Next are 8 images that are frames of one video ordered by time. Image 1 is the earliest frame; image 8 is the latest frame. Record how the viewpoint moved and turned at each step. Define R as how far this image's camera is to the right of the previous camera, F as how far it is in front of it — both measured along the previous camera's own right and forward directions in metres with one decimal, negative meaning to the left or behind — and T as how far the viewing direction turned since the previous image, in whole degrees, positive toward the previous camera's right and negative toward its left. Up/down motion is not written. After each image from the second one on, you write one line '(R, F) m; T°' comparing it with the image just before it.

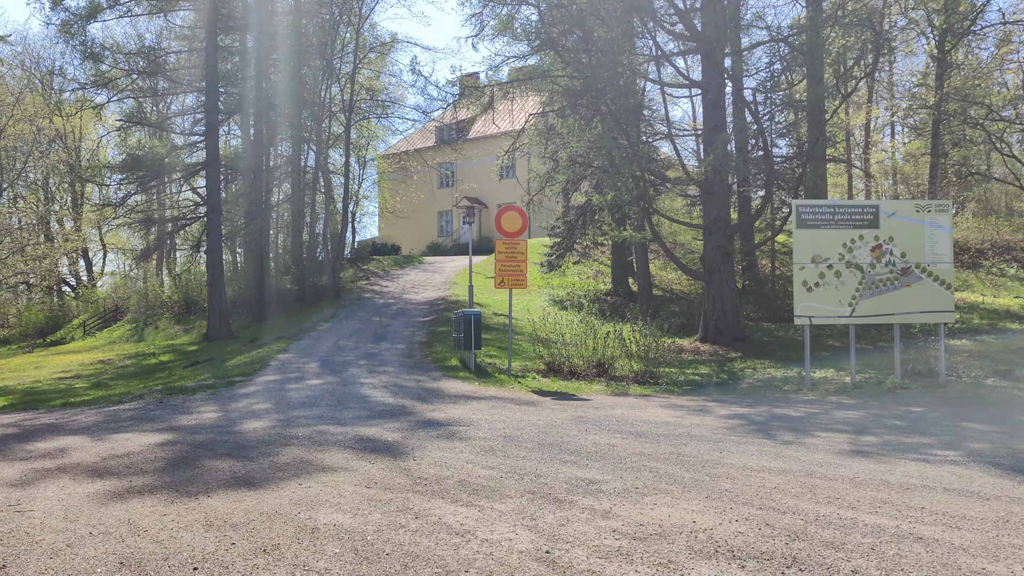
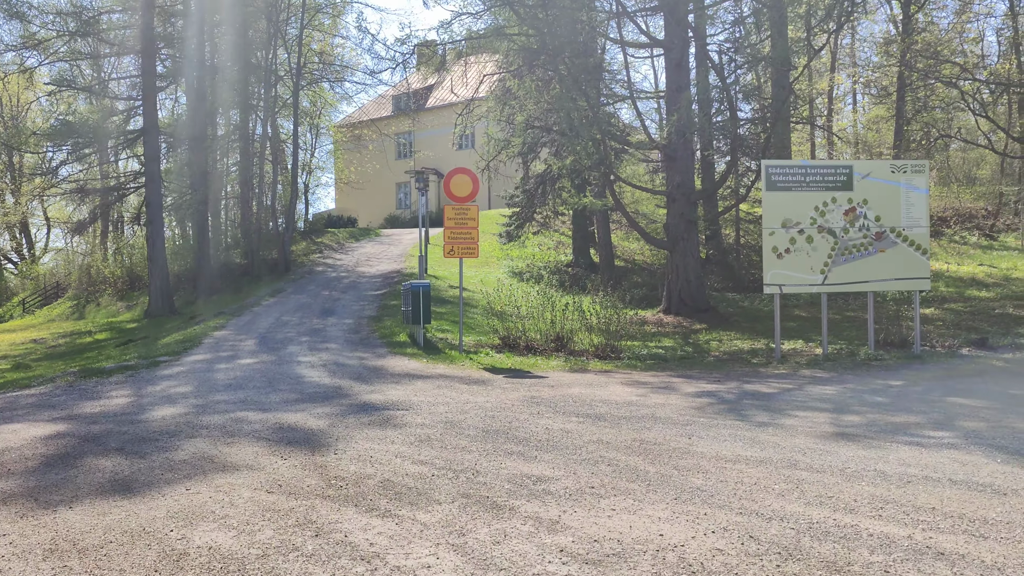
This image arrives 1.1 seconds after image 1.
(+0.2, +0.9) m; +2°
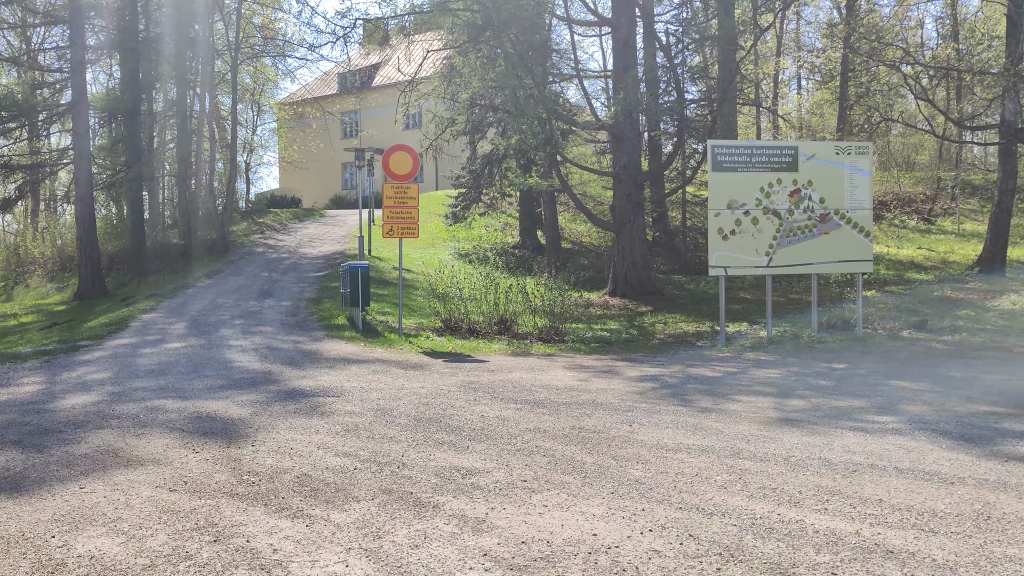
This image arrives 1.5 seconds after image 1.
(+0.1, +0.3) m; +3°
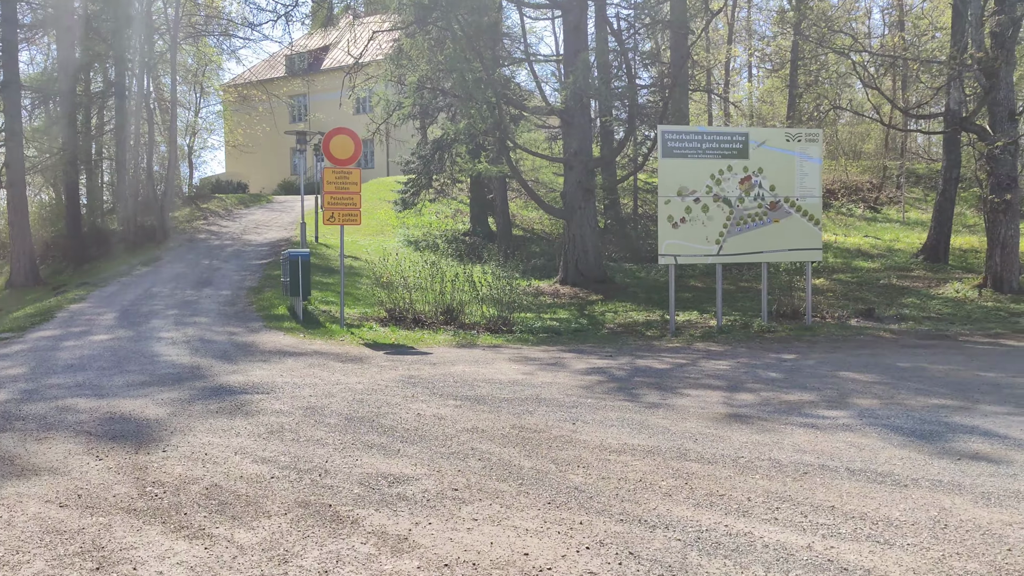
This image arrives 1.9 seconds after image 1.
(+0.1, +0.3) m; +3°
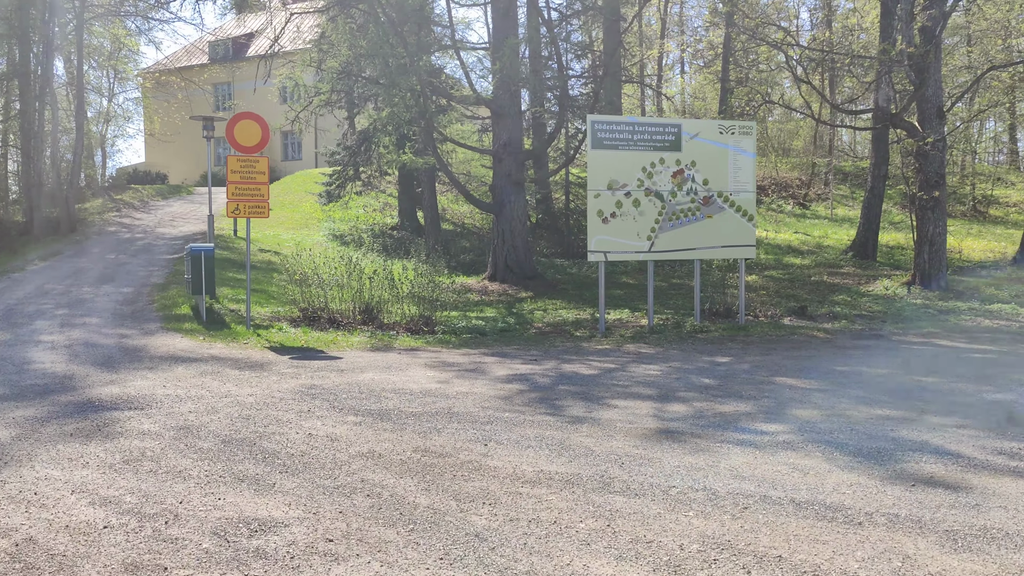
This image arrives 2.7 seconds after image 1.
(+0.2, +0.6) m; +4°
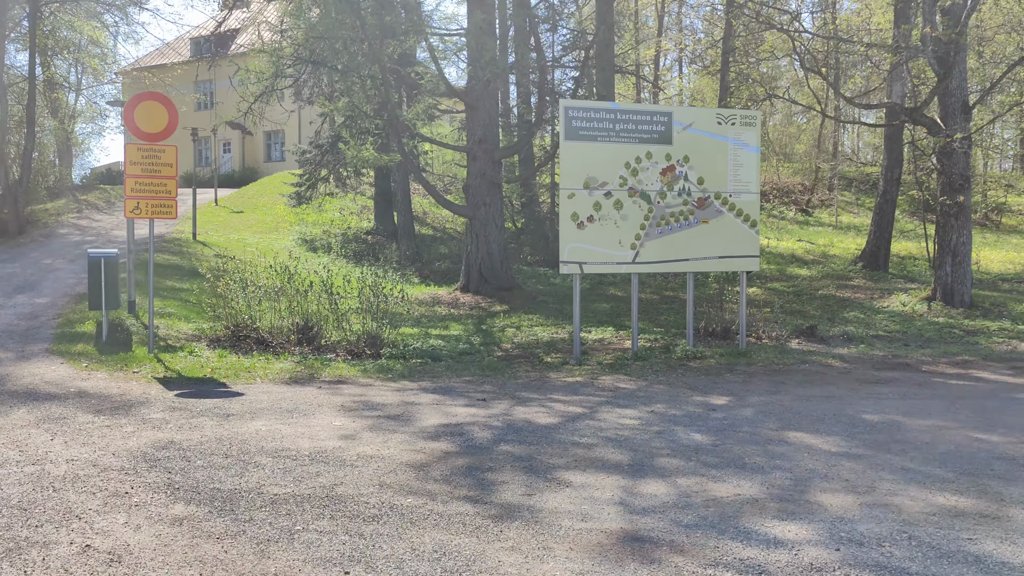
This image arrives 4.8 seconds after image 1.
(+0.4, +1.6) m; 0°
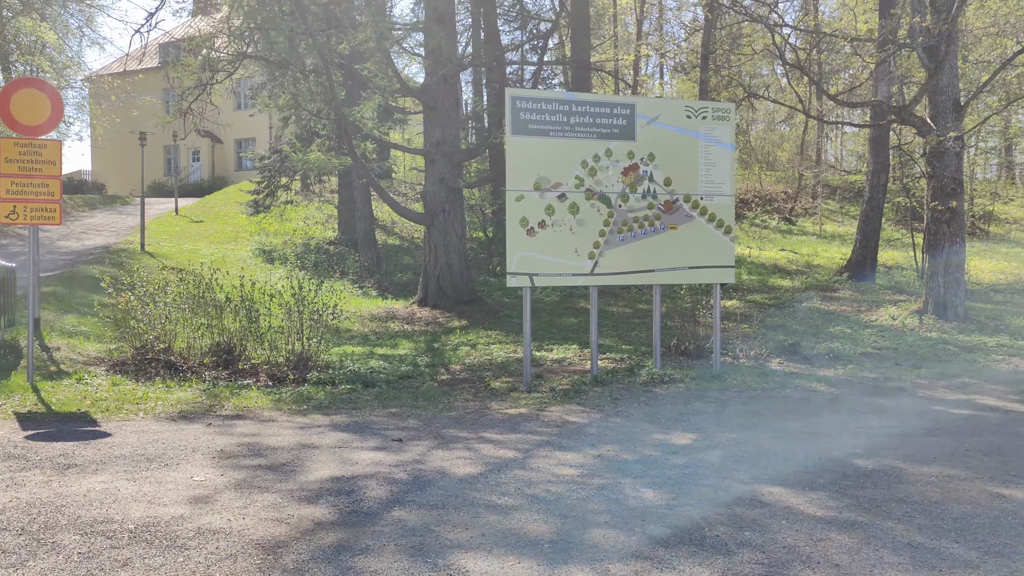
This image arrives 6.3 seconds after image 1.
(+0.4, +1.0) m; +1°
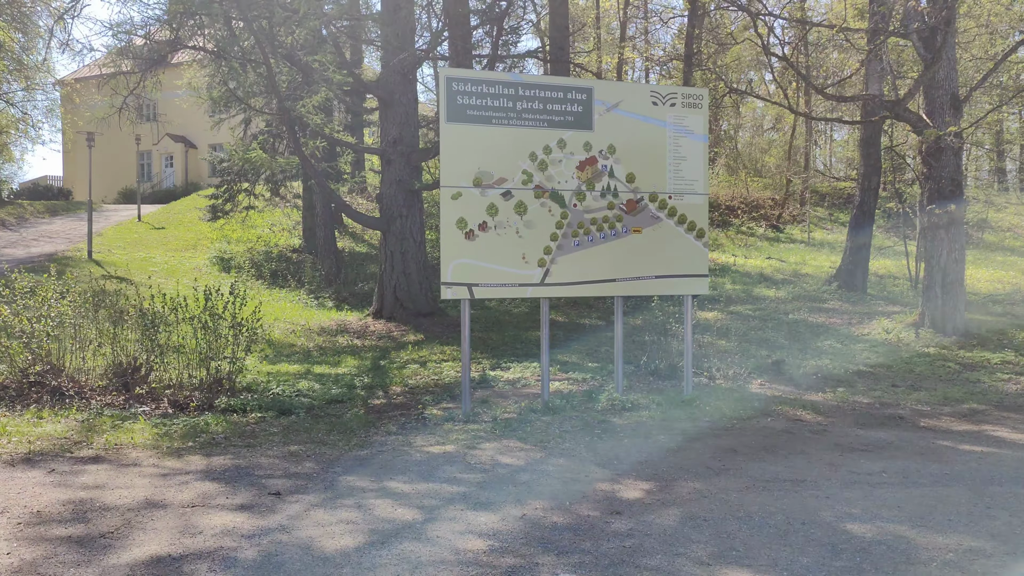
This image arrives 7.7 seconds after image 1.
(+0.4, +1.0) m; +1°
